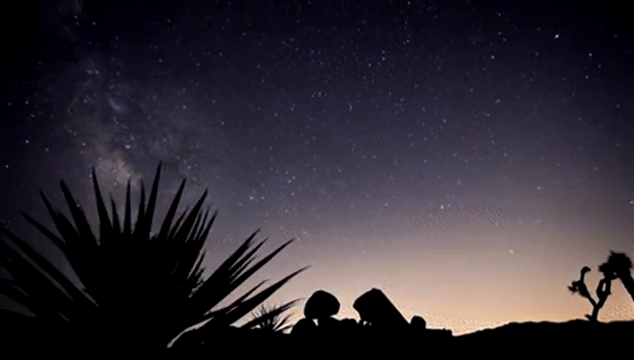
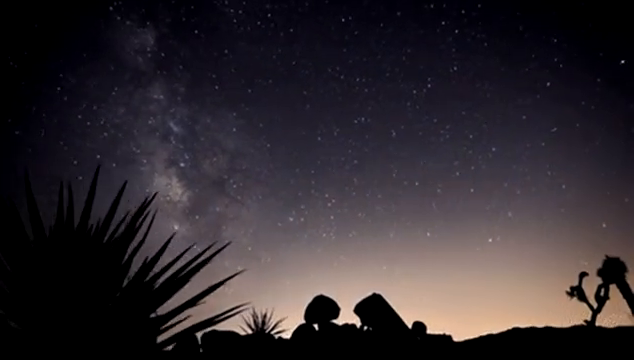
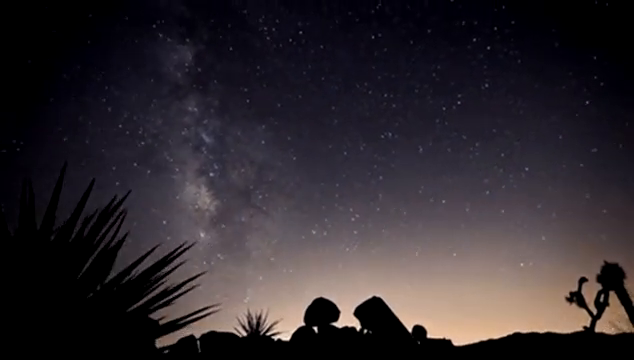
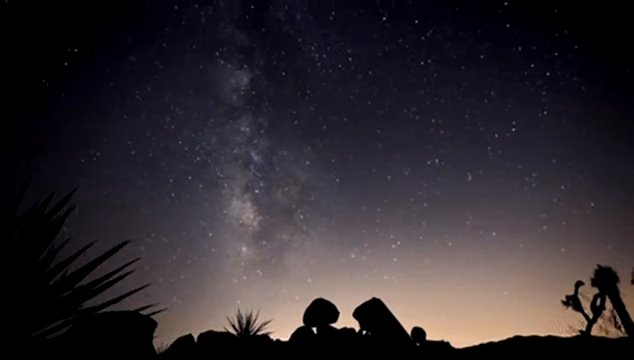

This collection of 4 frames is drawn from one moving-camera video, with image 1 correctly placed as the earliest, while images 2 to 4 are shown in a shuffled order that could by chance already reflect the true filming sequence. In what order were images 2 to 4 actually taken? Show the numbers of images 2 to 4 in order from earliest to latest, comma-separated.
2, 3, 4
